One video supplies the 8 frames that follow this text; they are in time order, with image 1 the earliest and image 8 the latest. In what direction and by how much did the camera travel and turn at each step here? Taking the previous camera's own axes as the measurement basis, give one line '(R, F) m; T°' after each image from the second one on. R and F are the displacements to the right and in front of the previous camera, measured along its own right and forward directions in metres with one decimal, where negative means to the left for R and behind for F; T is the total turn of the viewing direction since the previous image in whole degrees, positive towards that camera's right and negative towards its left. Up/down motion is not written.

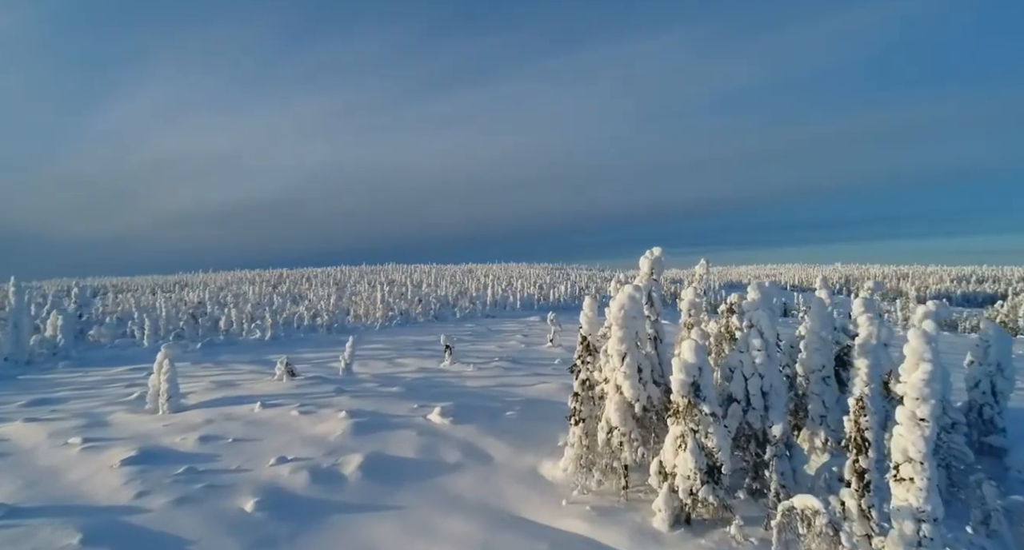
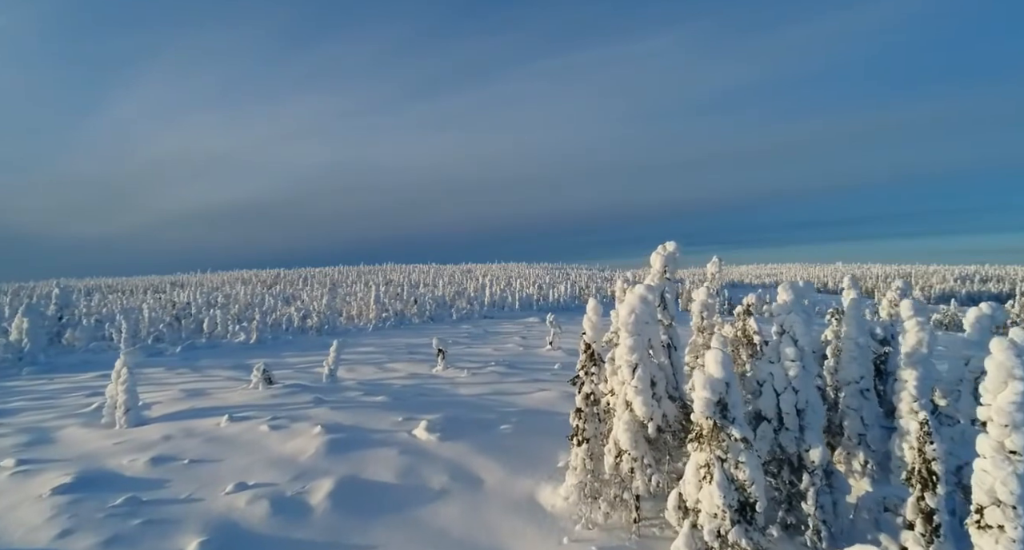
(+0.1, +1.3) m; 0°
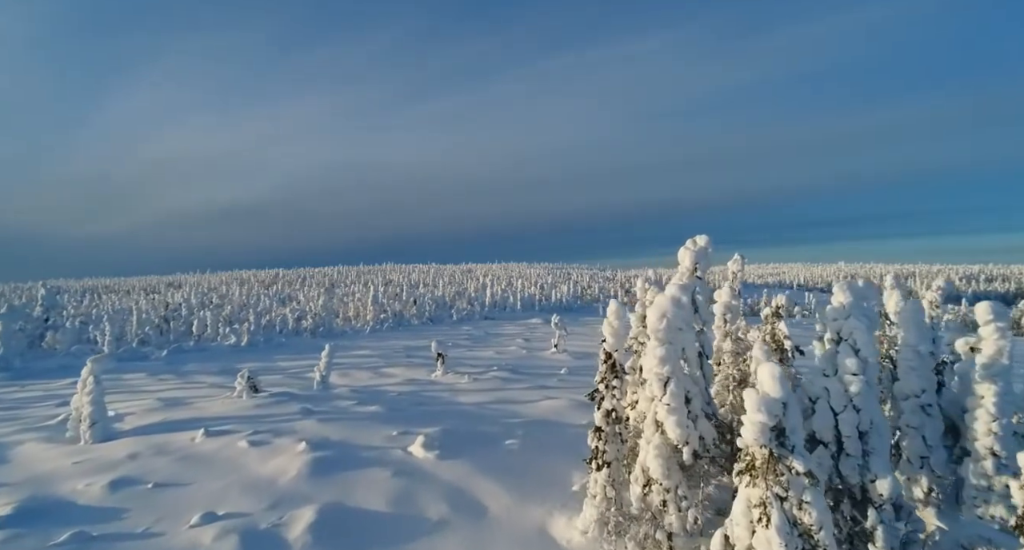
(-0.1, +1.2) m; 0°
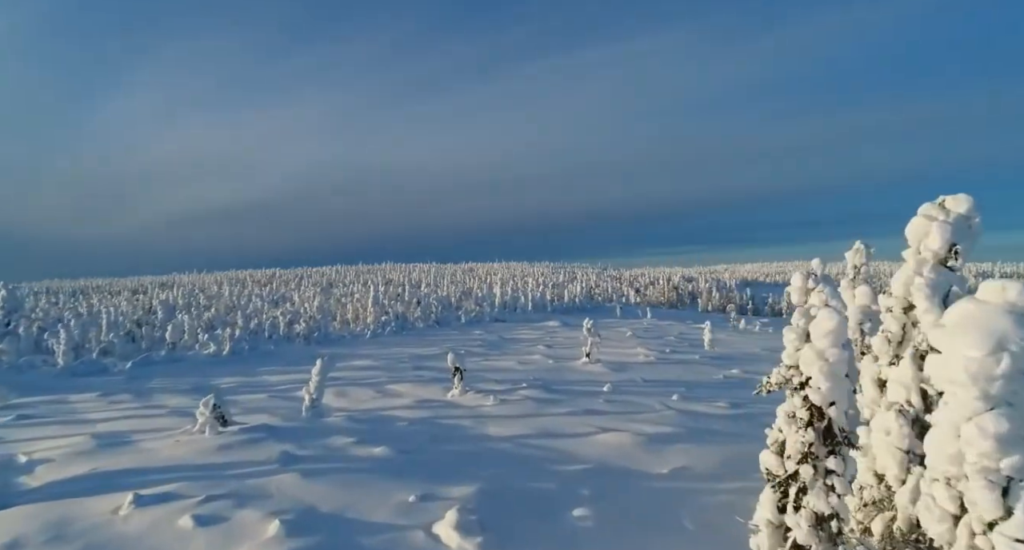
(-0.9, +3.5) m; 0°
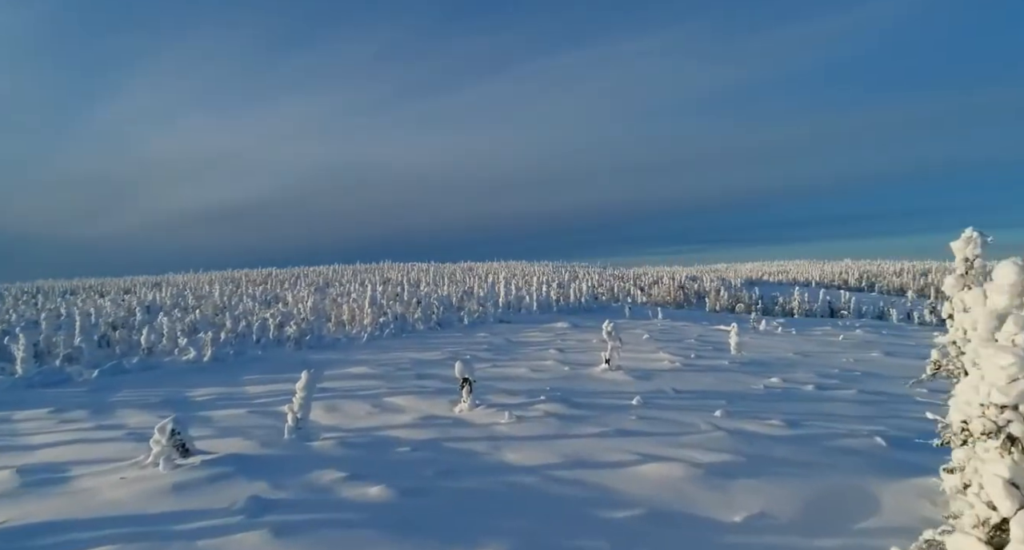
(-0.4, +2.1) m; 0°
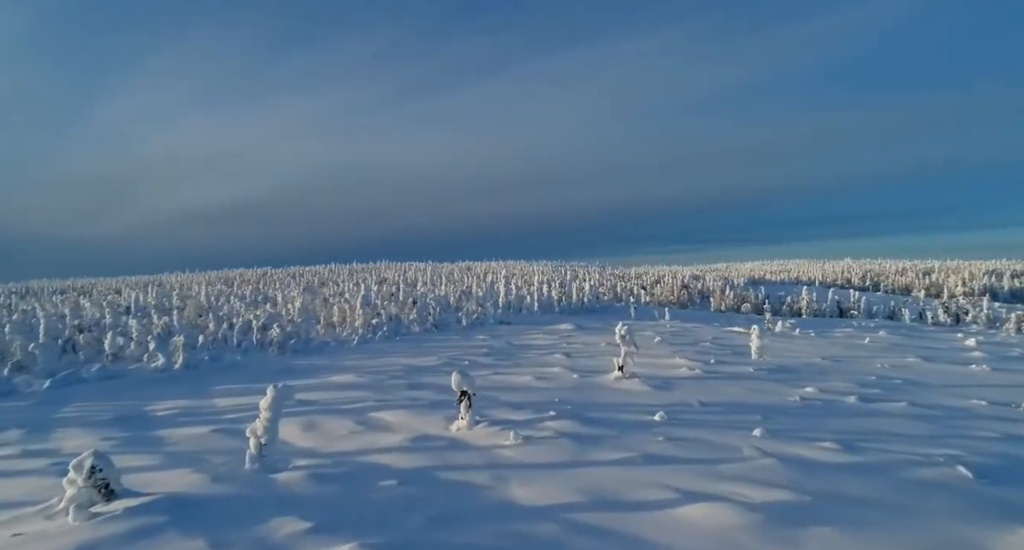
(-0.1, +1.9) m; 0°
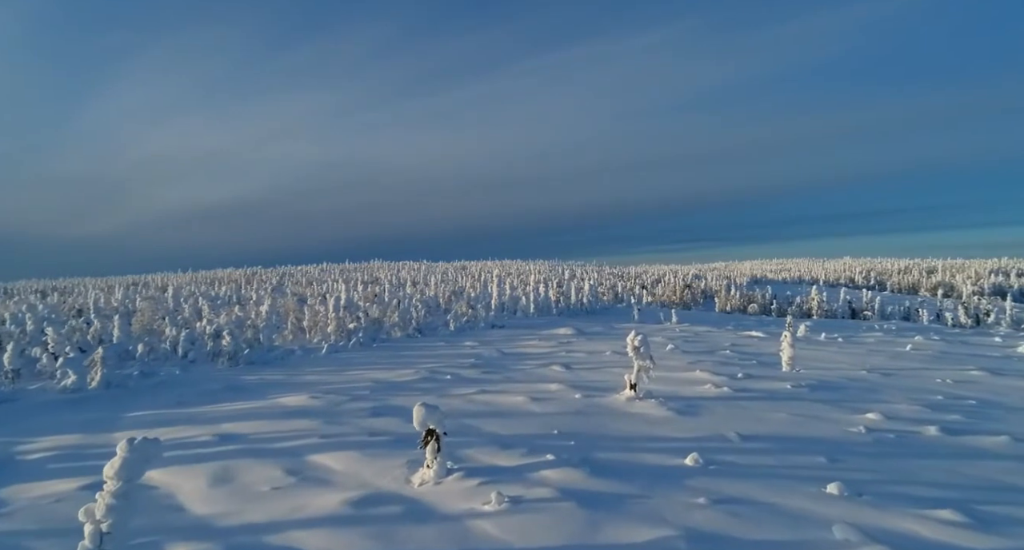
(+0.2, +3.2) m; 0°
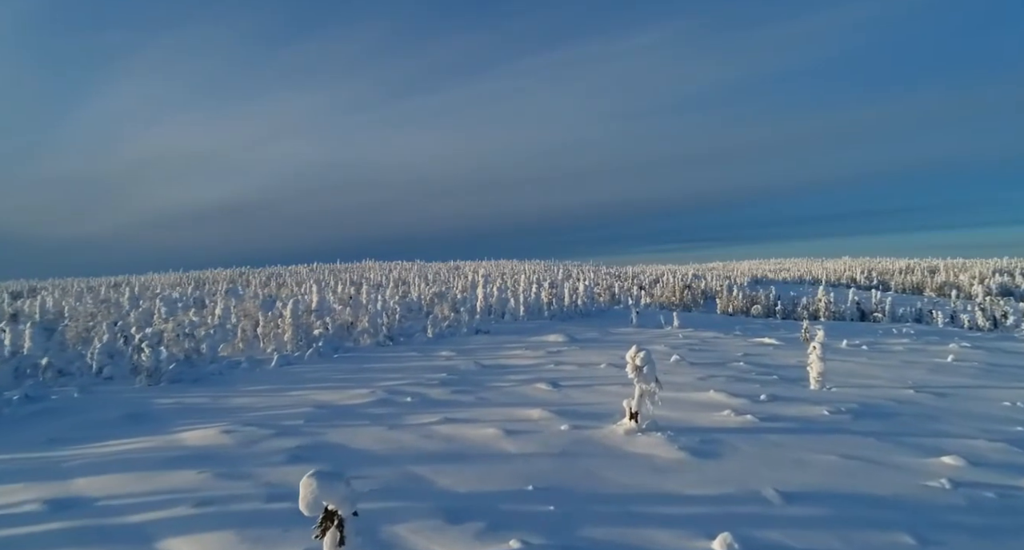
(+0.5, +3.1) m; 0°
